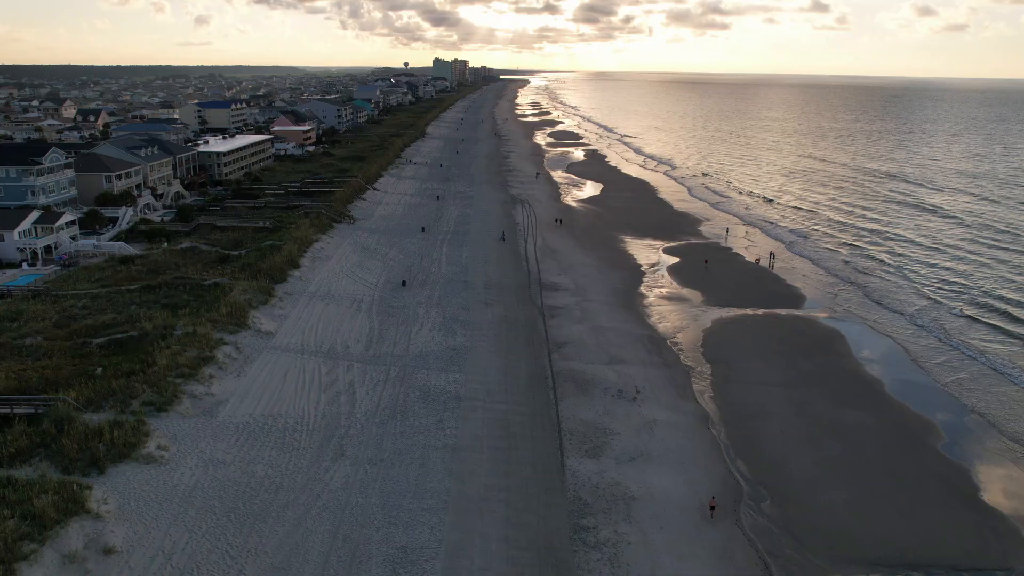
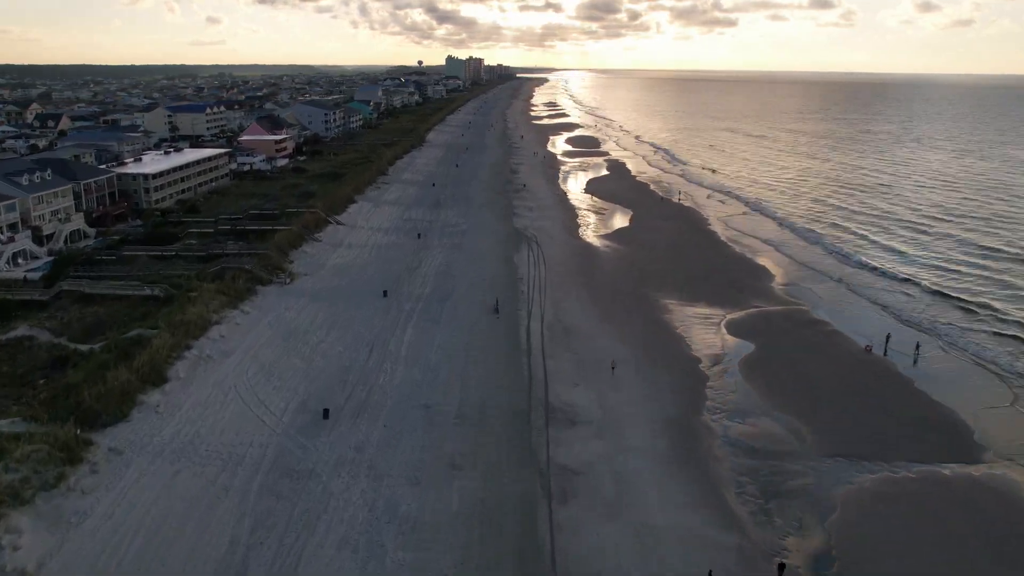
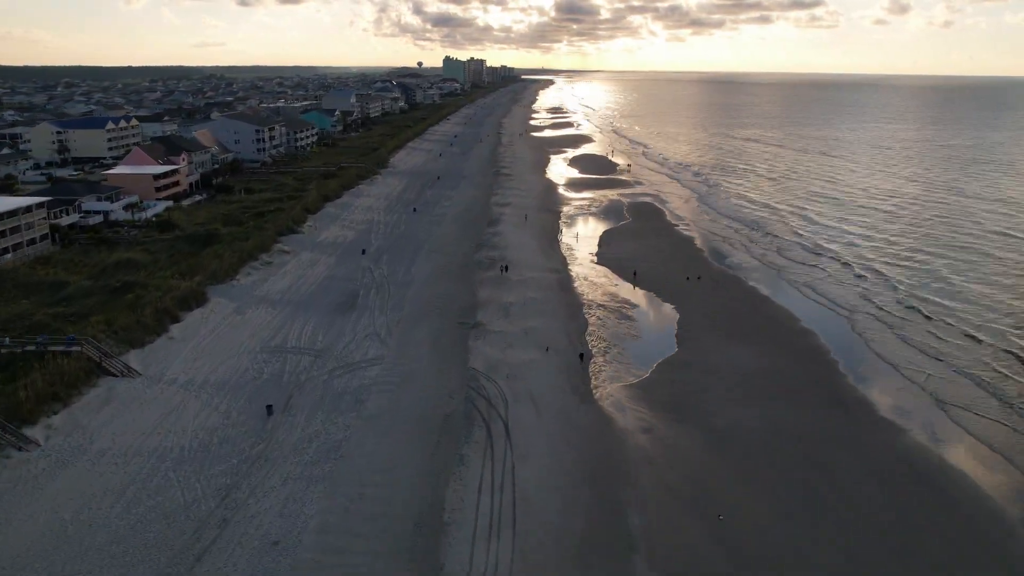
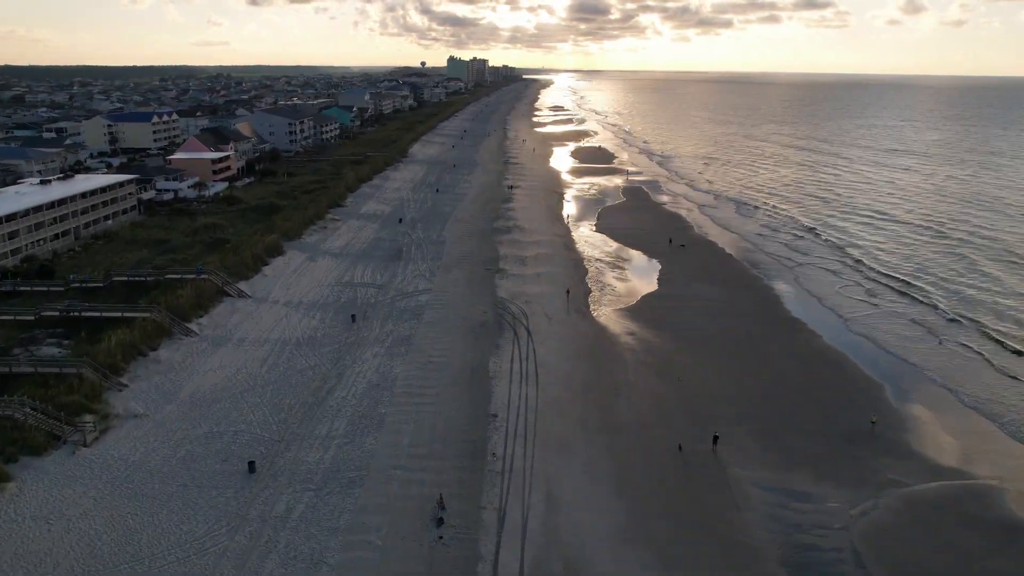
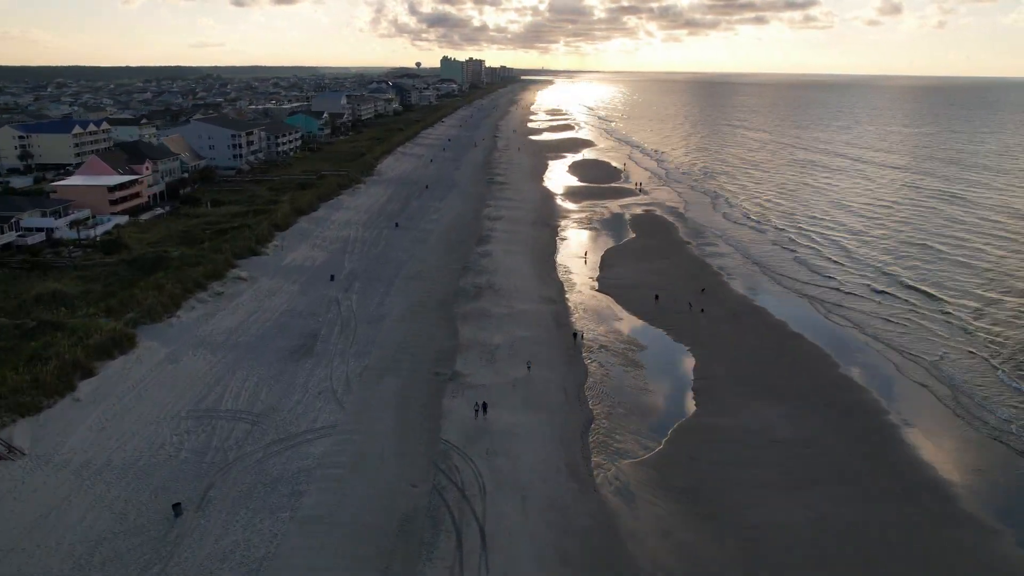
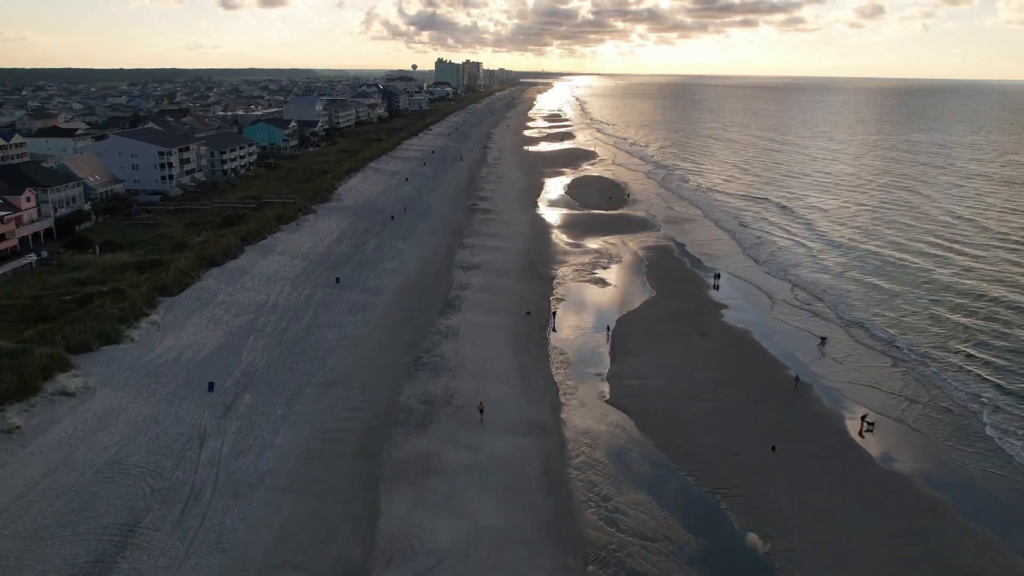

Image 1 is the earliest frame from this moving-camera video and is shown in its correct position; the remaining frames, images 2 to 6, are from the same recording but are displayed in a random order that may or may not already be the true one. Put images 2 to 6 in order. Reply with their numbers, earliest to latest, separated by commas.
2, 4, 3, 5, 6
